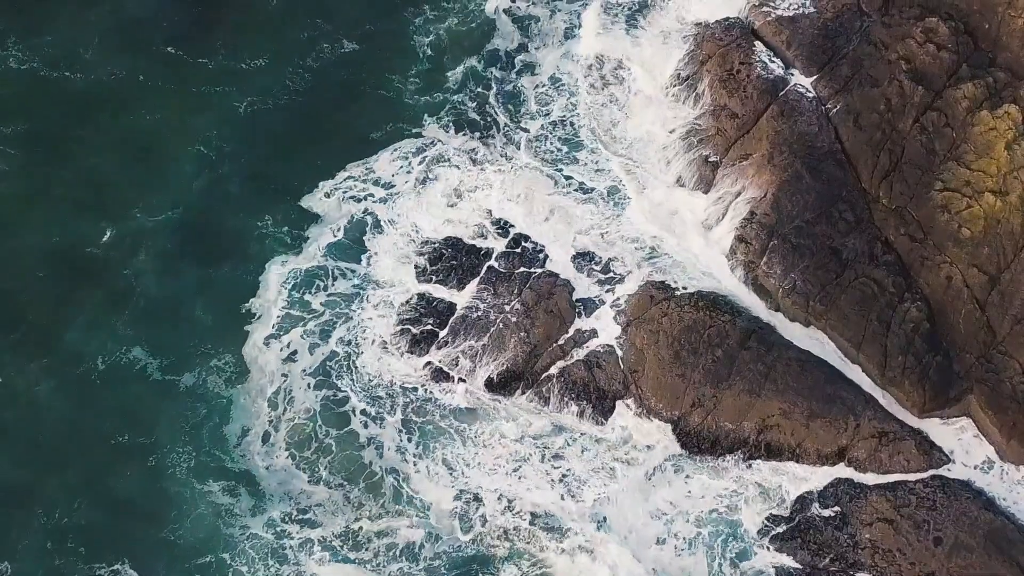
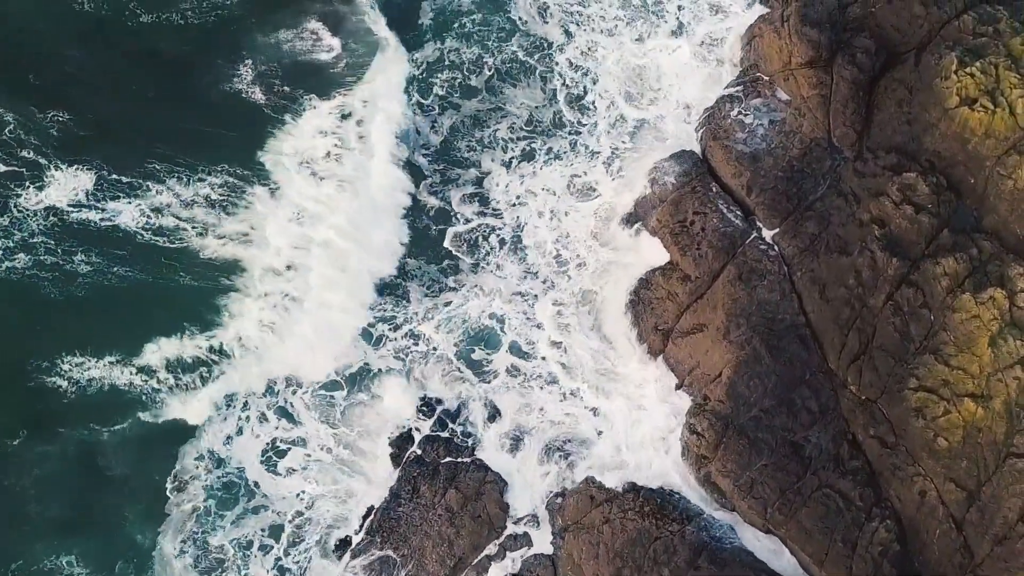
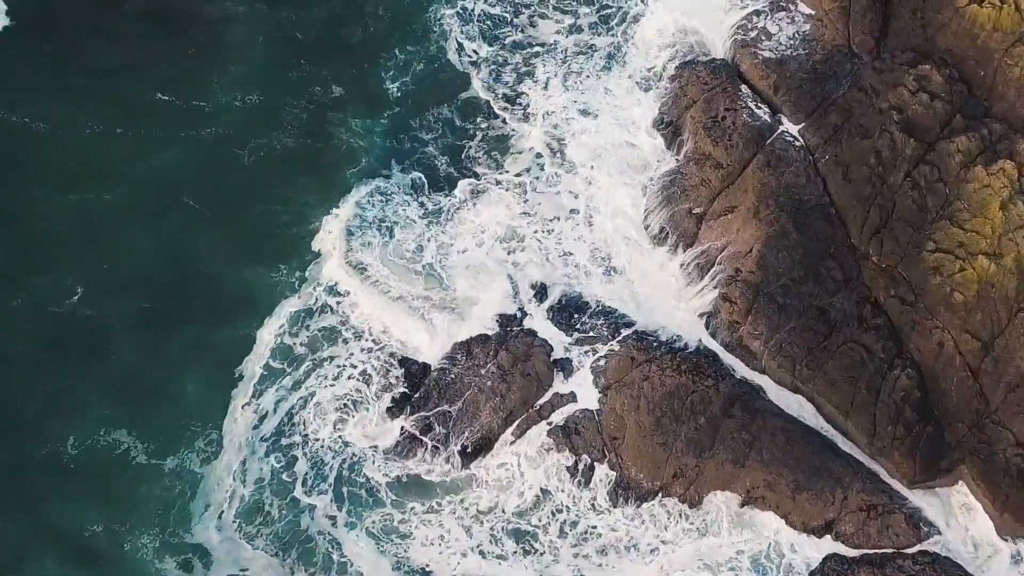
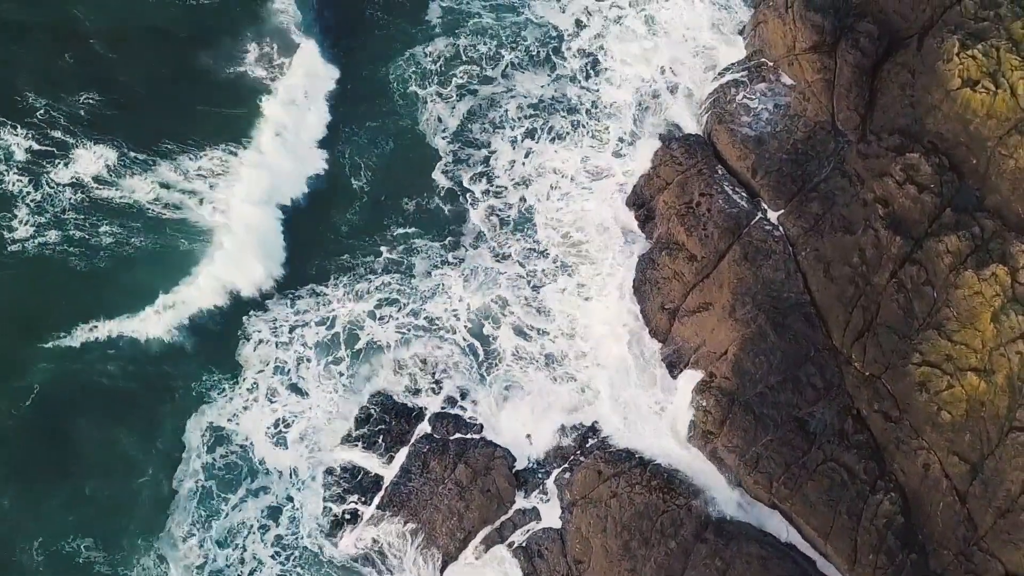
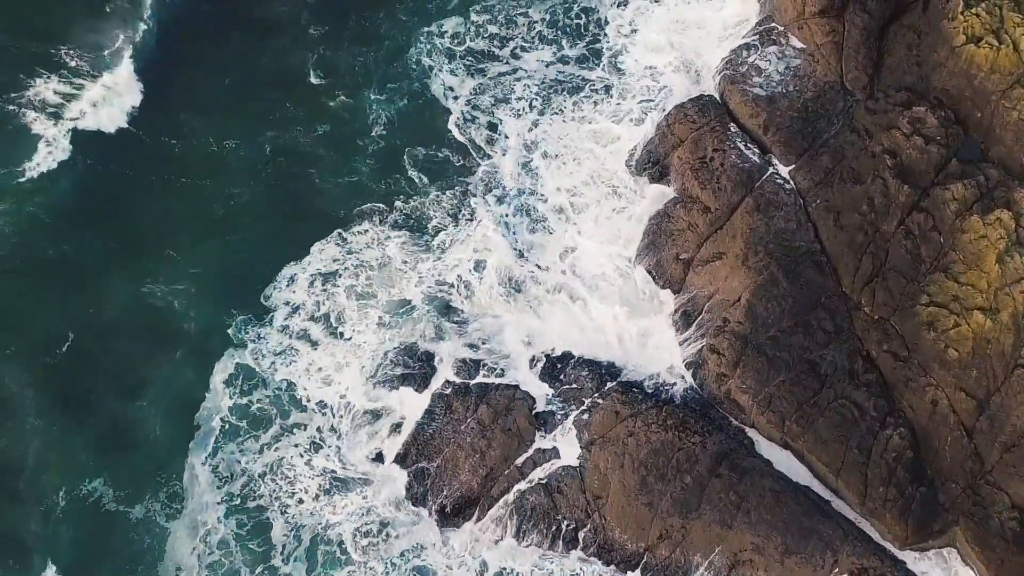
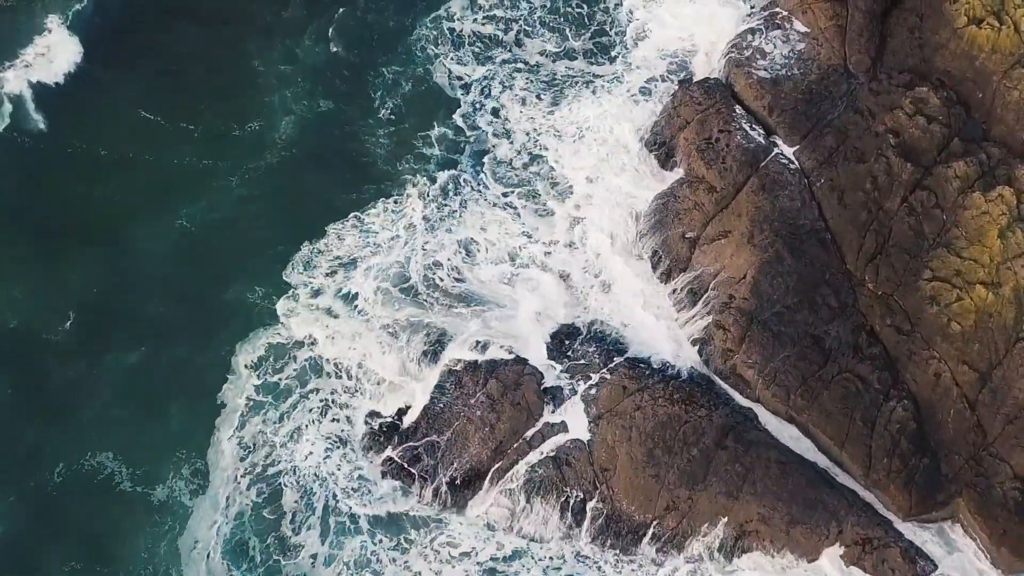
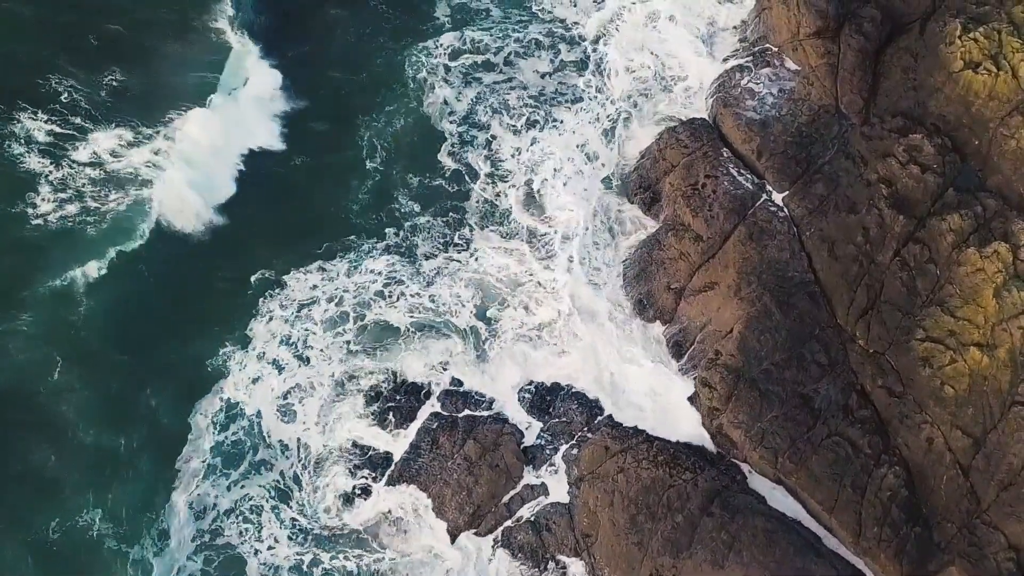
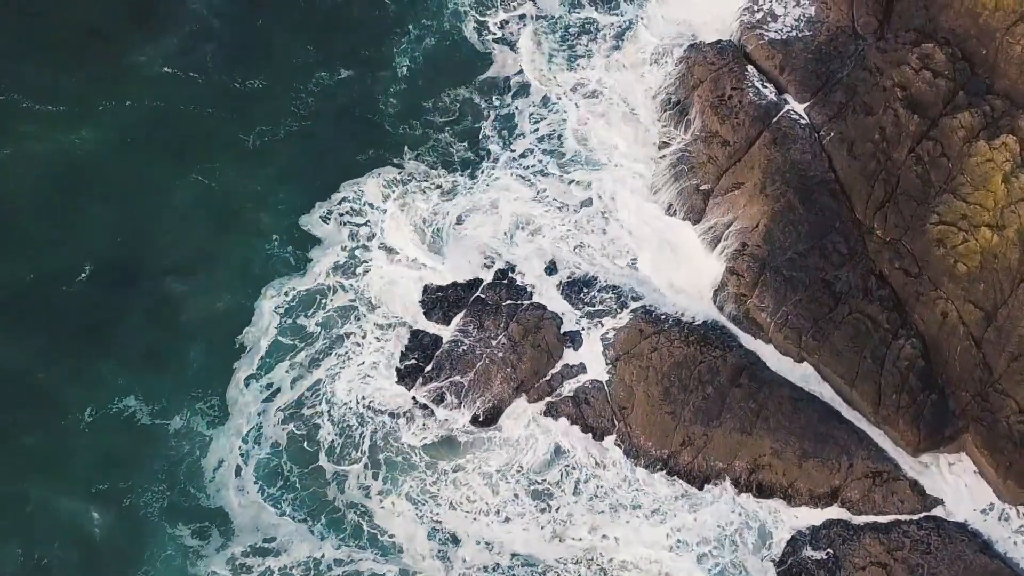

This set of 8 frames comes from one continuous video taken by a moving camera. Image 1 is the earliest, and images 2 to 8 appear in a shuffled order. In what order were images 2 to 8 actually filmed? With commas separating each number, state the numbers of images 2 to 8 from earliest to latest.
8, 3, 6, 5, 7, 4, 2
